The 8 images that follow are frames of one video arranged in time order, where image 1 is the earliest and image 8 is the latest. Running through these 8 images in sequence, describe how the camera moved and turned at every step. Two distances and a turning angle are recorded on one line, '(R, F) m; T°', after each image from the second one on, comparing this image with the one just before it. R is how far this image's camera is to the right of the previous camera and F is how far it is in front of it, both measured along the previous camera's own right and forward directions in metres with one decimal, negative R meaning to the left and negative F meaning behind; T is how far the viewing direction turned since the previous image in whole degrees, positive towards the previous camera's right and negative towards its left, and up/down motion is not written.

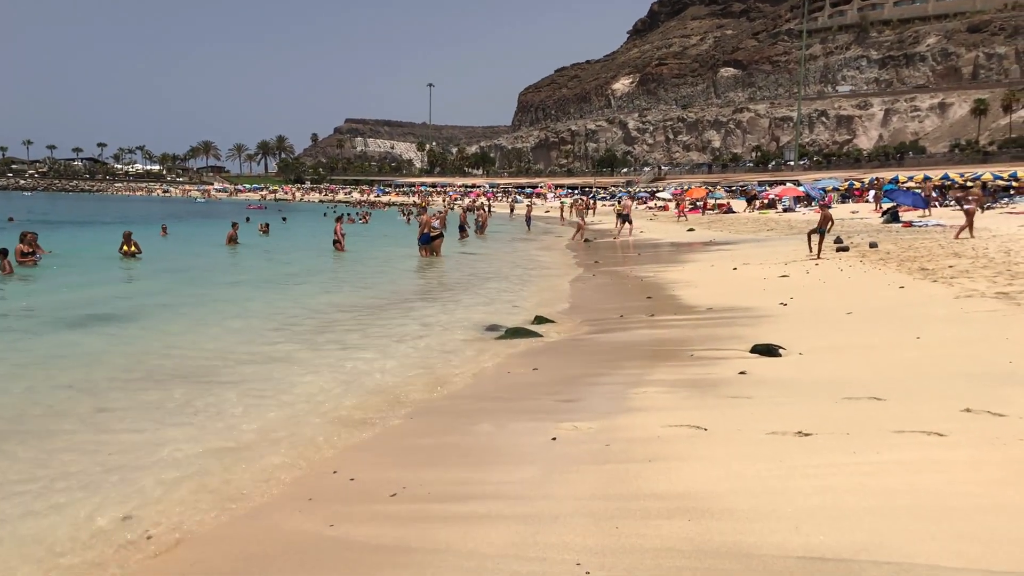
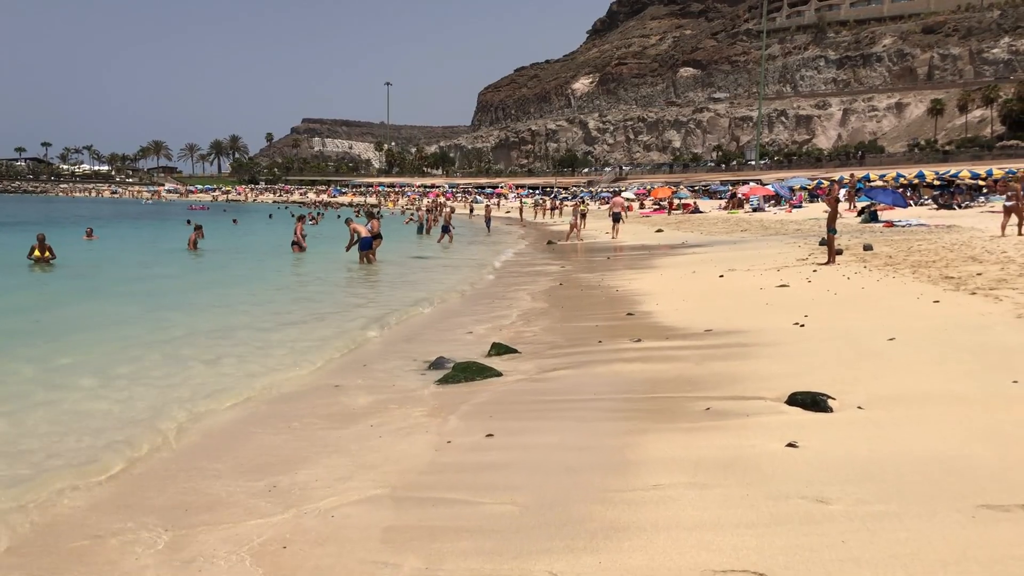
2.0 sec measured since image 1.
(+0.1, +2.3) m; +3°
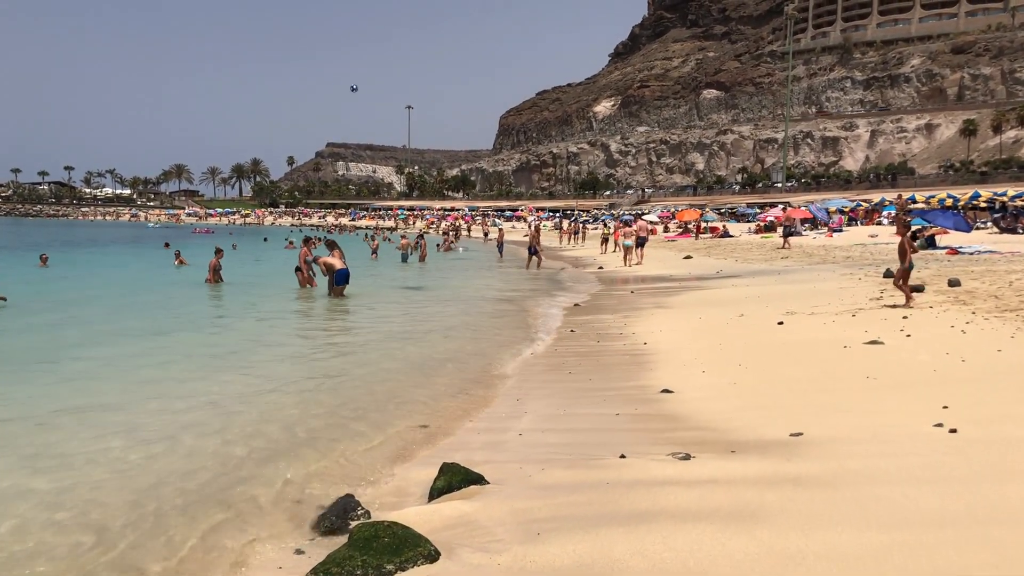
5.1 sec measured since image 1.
(+0.3, +3.4) m; -1°
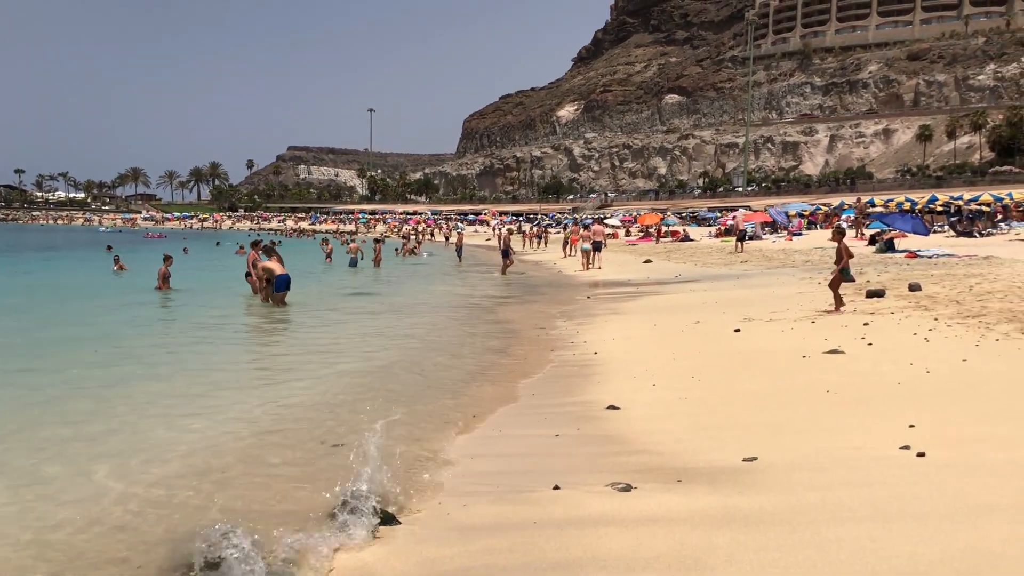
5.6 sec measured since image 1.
(+0.3, +0.6) m; +2°
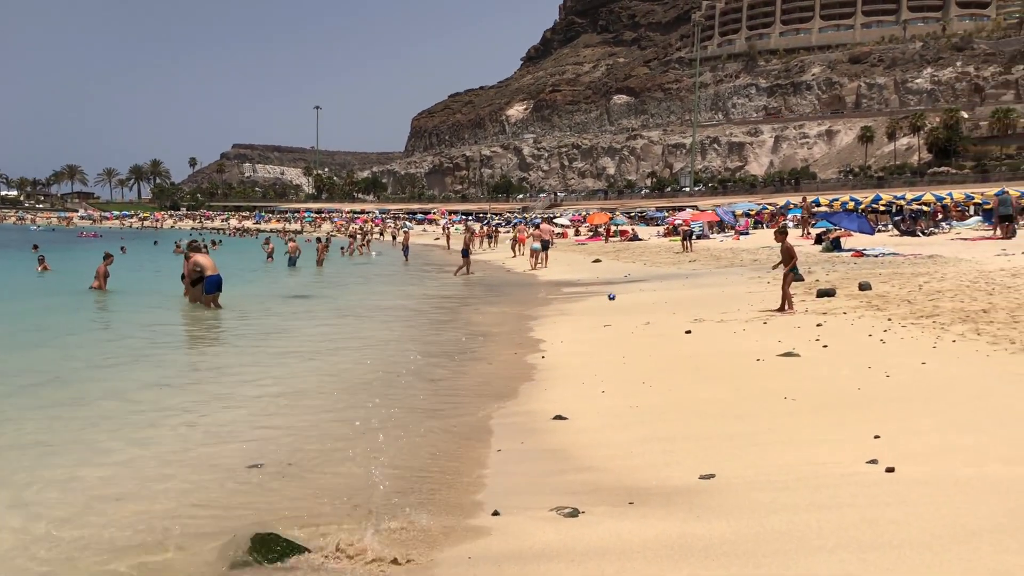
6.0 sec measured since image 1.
(+0.1, +0.5) m; +3°
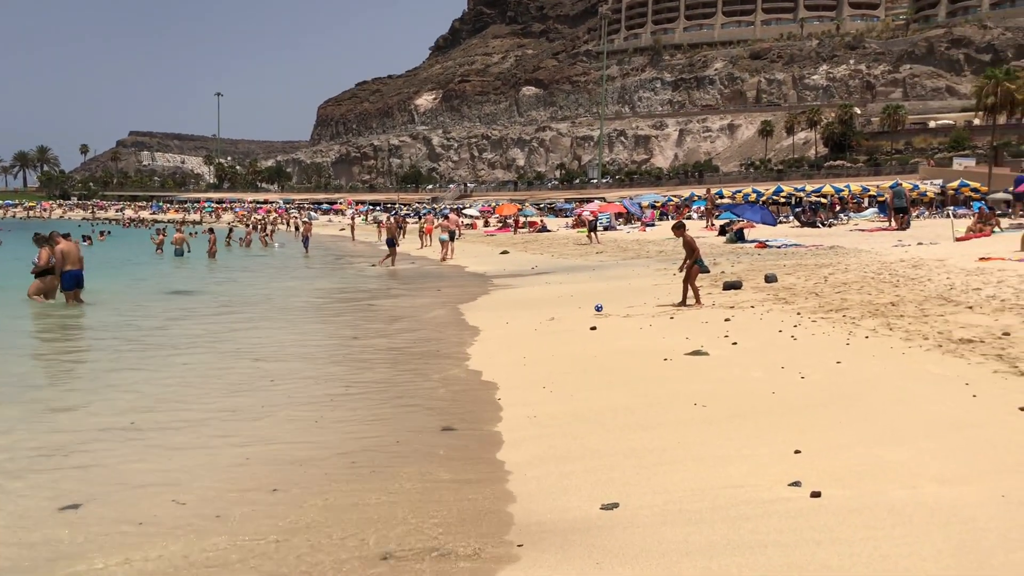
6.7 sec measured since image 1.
(+0.2, +0.8) m; +6°
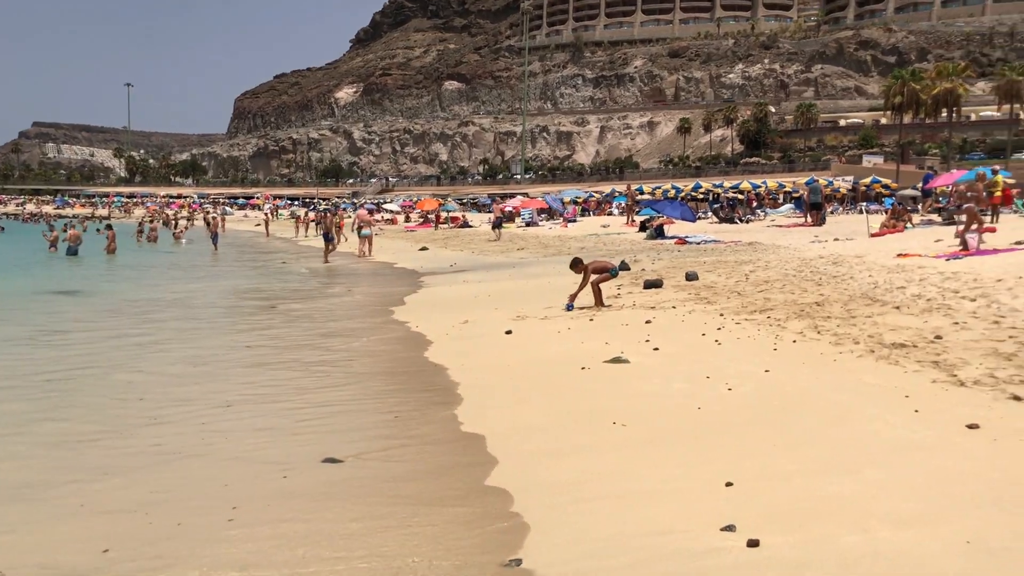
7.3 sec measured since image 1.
(+0.2, +0.7) m; +5°
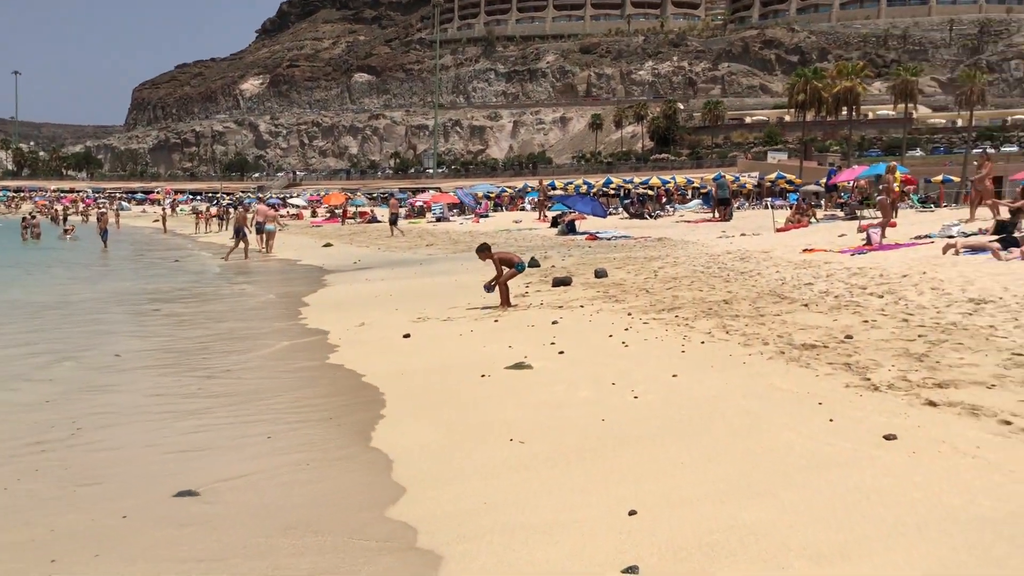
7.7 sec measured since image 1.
(+0.2, +0.5) m; +6°
